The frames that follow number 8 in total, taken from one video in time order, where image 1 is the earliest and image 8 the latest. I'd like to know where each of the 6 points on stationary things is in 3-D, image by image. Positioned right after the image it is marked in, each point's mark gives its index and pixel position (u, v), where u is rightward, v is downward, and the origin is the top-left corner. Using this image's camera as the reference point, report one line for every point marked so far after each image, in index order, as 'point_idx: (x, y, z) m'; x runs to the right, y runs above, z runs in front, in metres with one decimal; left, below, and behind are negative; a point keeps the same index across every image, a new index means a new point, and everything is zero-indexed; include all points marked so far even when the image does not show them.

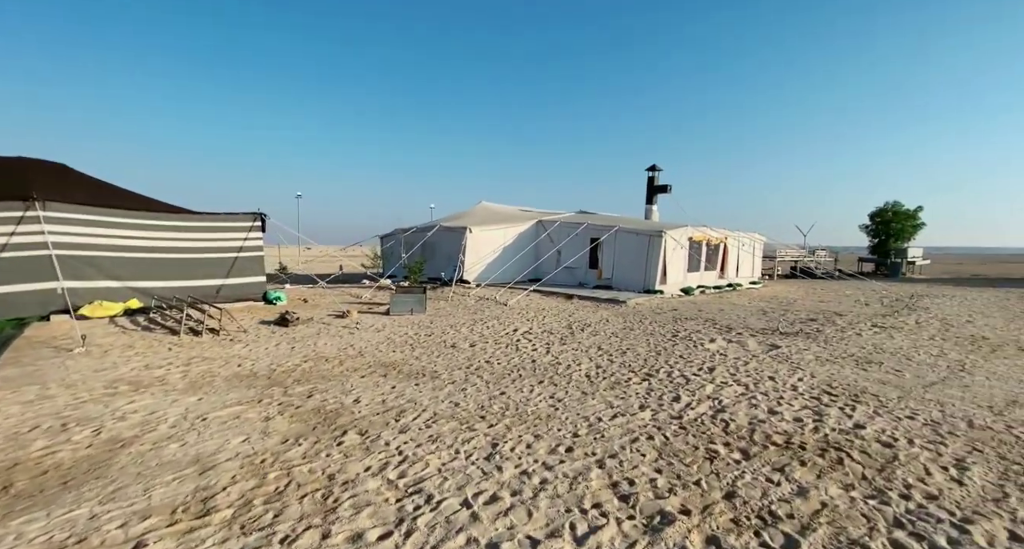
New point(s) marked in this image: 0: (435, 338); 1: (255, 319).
0: (-1.4, -1.2, +8.1) m
1: (-5.5, -1.0, +9.3) m
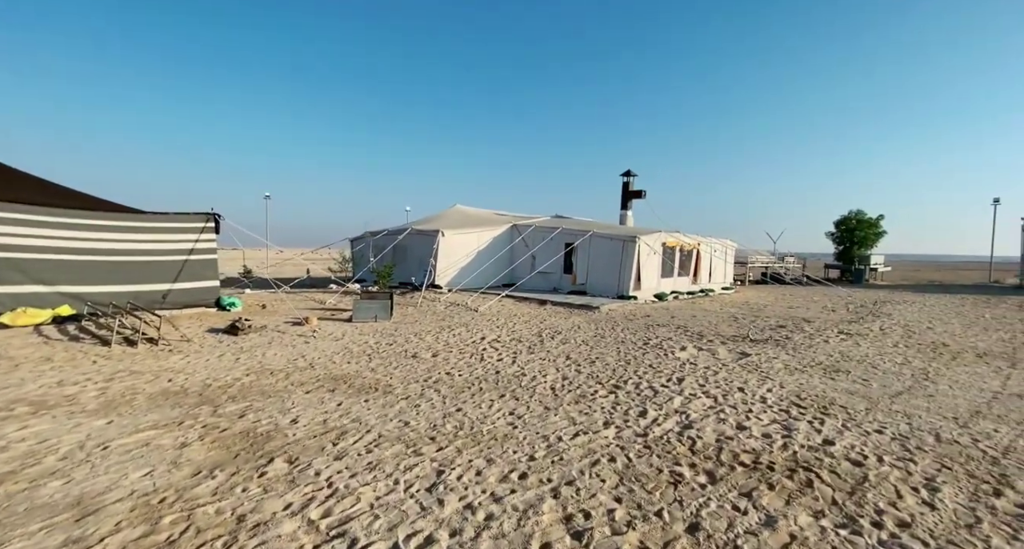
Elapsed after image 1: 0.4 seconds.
0: (-2.1, -1.3, +7.6) m
1: (-6.2, -1.0, +8.7) m
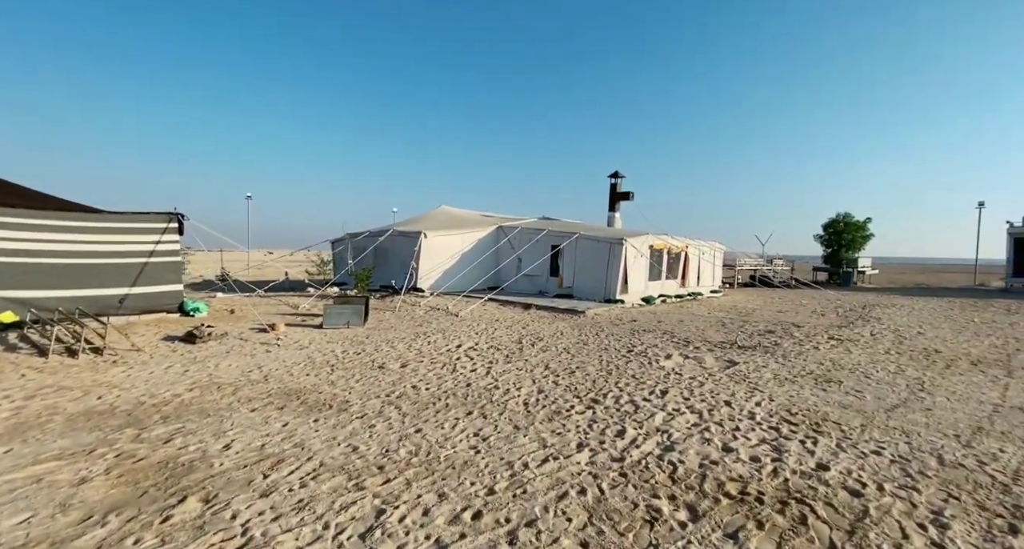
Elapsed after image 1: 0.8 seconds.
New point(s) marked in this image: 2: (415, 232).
0: (-2.5, -1.4, +7.1) m
1: (-6.6, -1.1, +8.1) m
2: (-3.6, +1.6, +16.3) m
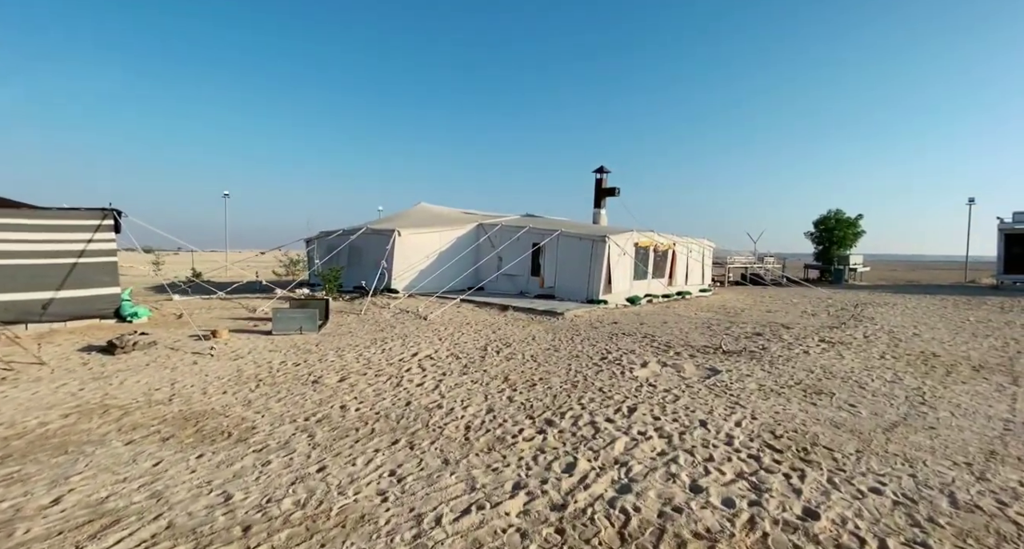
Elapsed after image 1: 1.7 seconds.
0: (-3.1, -1.4, +6.4) m
1: (-7.3, -1.2, +7.3) m
2: (-4.4, +1.6, +15.5) m
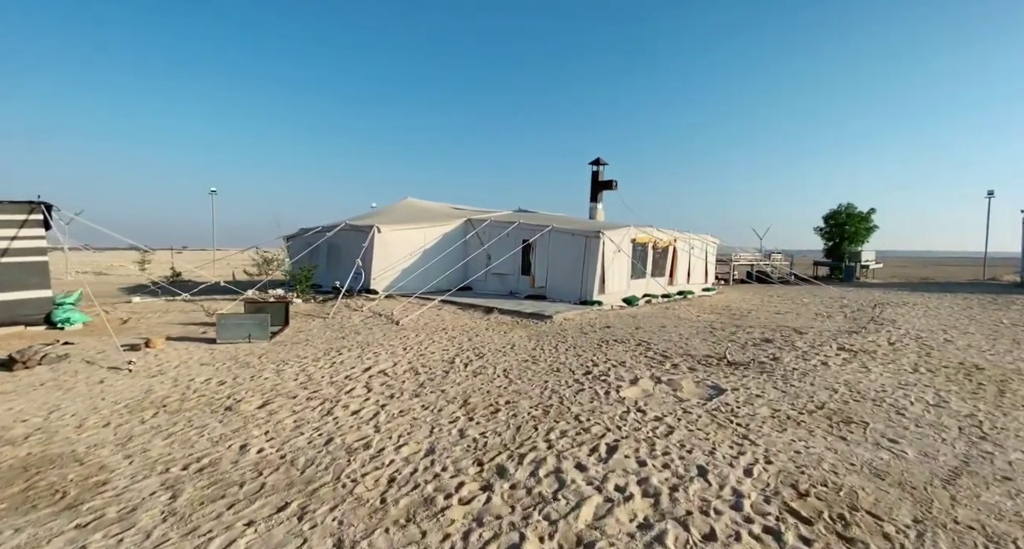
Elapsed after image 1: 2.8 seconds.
0: (-3.6, -1.4, +5.3) m
1: (-7.7, -1.2, +6.3) m
2: (-4.8, +1.6, +14.5) m
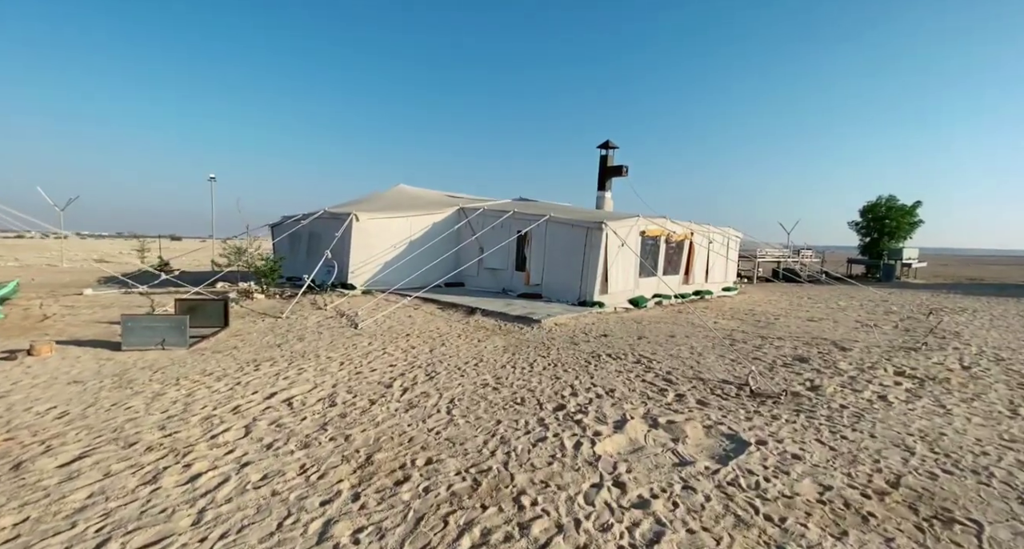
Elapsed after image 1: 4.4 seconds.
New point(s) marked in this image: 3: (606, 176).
0: (-4.2, -1.4, +3.9) m
1: (-8.3, -1.1, +5.0) m
2: (-5.0, +1.8, +13.0) m
3: (+3.6, +3.8, +16.6) m
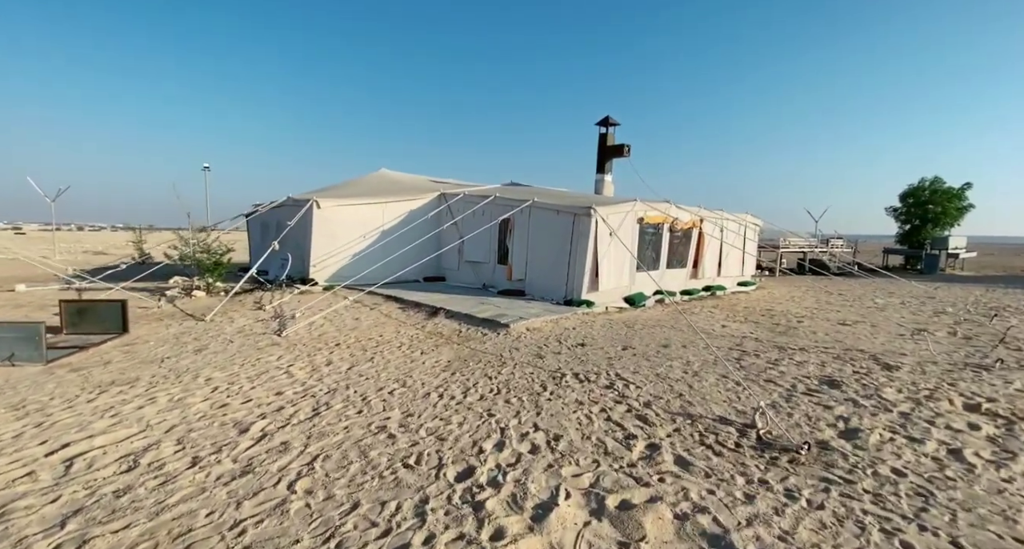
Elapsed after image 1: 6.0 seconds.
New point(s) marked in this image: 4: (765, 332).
0: (-5.1, -1.4, +2.6) m
1: (-9.1, -1.1, +3.9) m
2: (-5.5, +2.0, +11.7) m
3: (+3.2, +4.0, +14.8) m
4: (+4.8, -1.1, +8.3) m
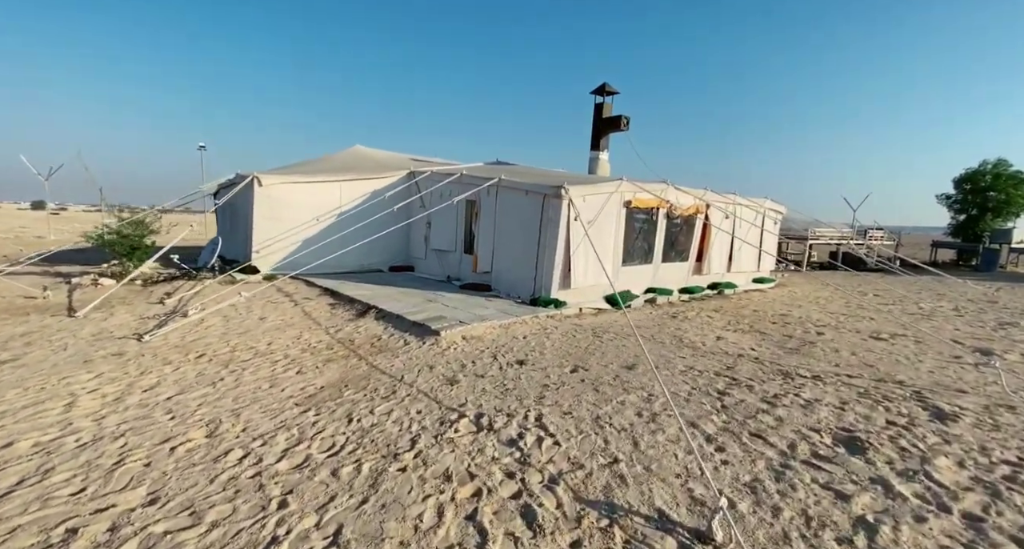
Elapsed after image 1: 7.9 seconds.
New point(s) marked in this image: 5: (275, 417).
0: (-6.4, -1.4, +1.2) m
1: (-10.4, -1.0, +2.7) m
2: (-6.3, +2.3, +10.2) m
3: (+2.7, +4.2, +12.8) m
4: (+3.8, -1.1, +6.4) m
5: (-2.1, -1.3, +3.9) m
